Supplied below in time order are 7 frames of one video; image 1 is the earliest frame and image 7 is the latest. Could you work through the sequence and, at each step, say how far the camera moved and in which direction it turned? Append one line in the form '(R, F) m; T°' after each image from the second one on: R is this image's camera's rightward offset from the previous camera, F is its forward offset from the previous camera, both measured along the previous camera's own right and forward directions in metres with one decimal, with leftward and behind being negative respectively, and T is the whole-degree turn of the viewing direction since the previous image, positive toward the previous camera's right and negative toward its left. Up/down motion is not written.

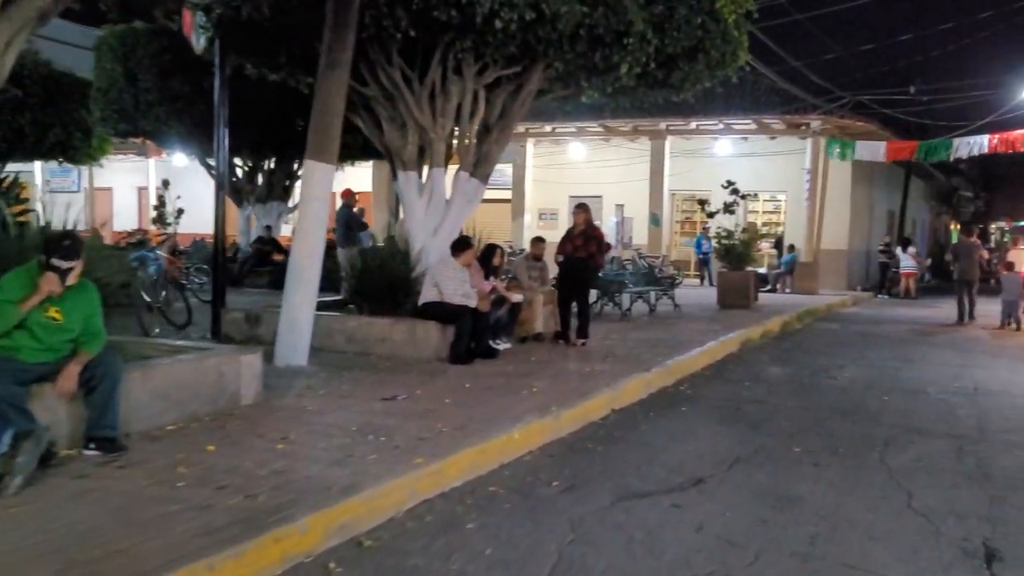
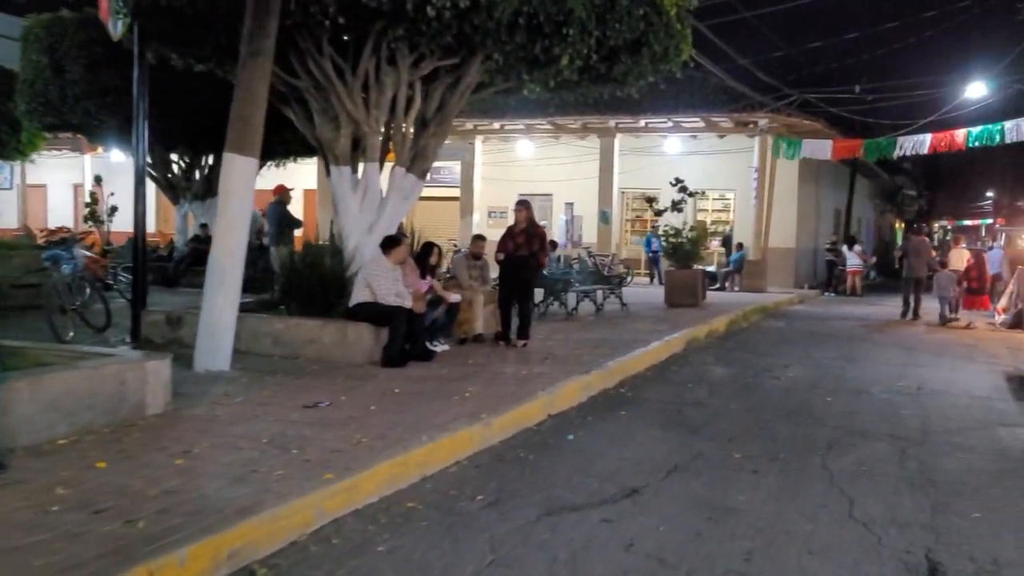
(+0.2, +0.4) m; +3°
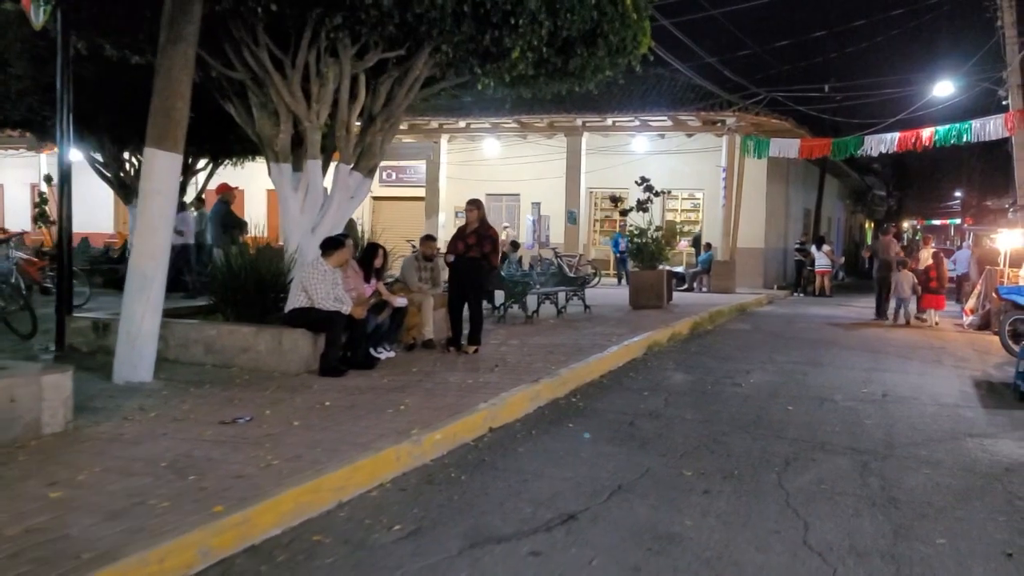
(+0.3, +0.5) m; +2°
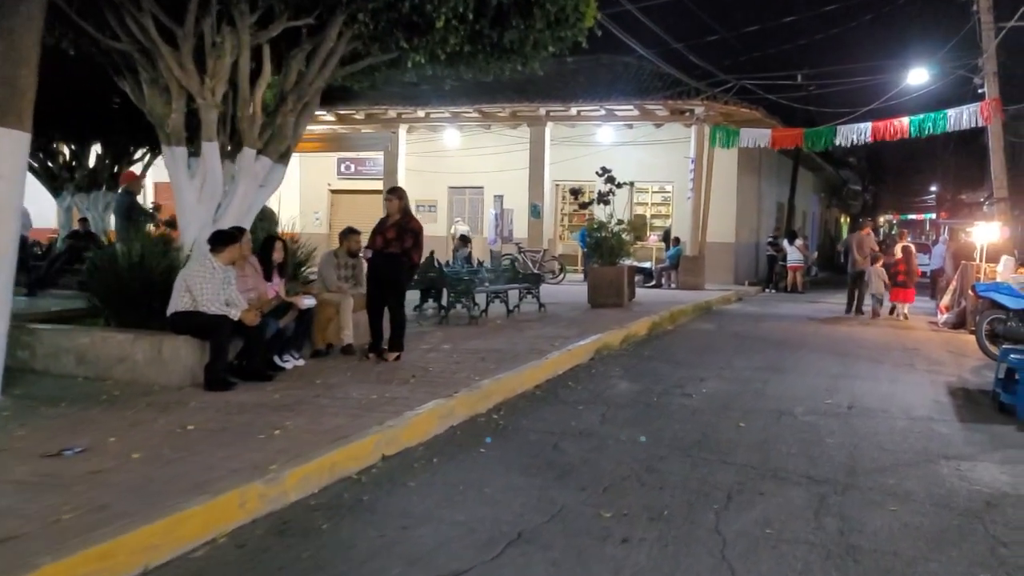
(+0.5, +1.0) m; +1°
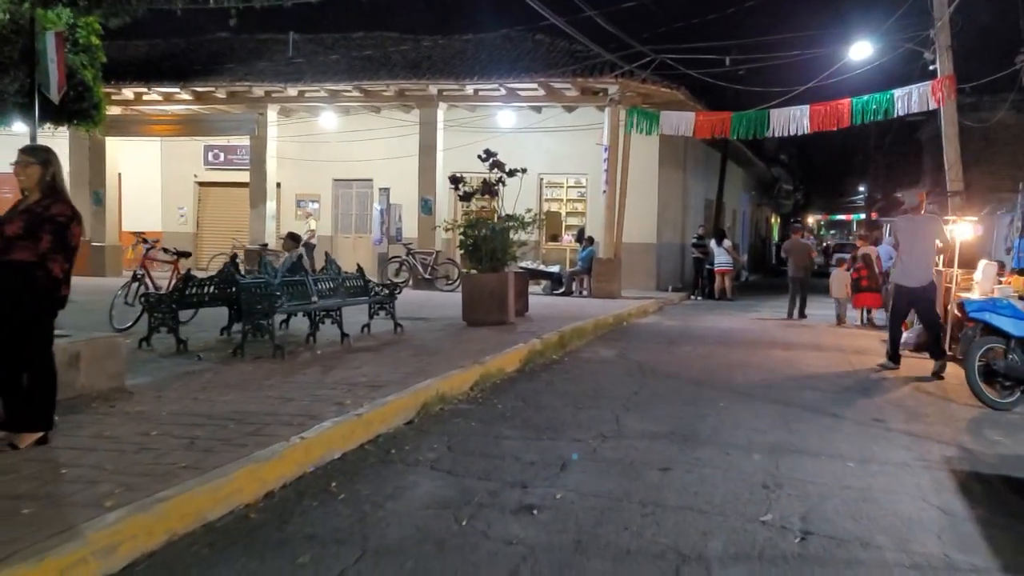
(+1.2, +3.5) m; +4°
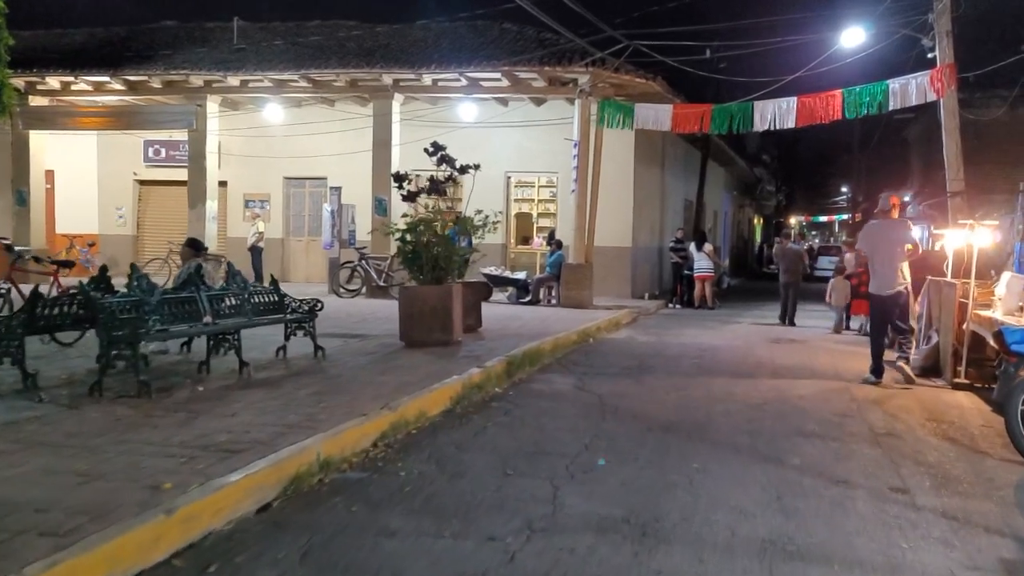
(+0.5, +1.8) m; +1°
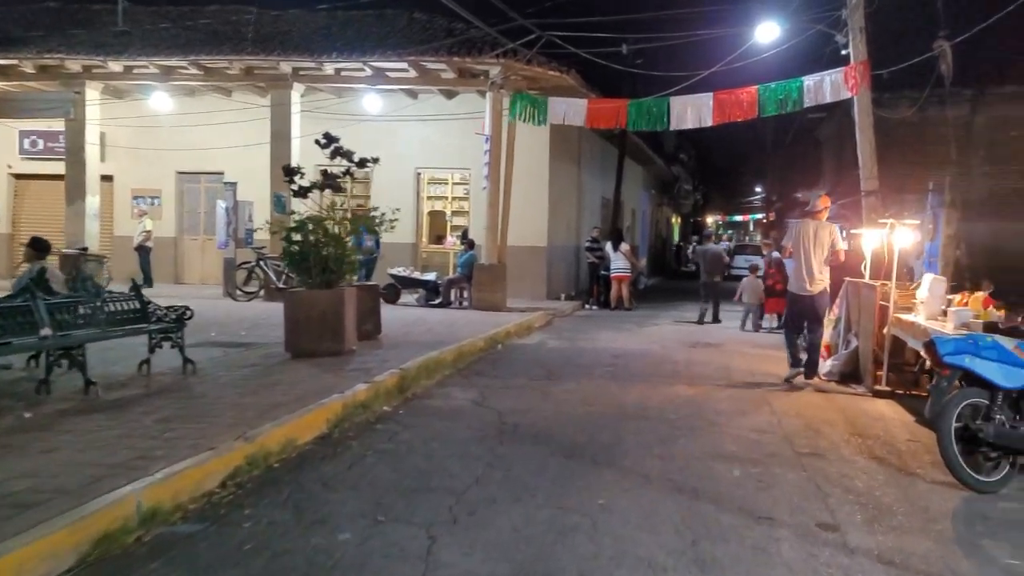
(+0.3, +0.9) m; +5°
